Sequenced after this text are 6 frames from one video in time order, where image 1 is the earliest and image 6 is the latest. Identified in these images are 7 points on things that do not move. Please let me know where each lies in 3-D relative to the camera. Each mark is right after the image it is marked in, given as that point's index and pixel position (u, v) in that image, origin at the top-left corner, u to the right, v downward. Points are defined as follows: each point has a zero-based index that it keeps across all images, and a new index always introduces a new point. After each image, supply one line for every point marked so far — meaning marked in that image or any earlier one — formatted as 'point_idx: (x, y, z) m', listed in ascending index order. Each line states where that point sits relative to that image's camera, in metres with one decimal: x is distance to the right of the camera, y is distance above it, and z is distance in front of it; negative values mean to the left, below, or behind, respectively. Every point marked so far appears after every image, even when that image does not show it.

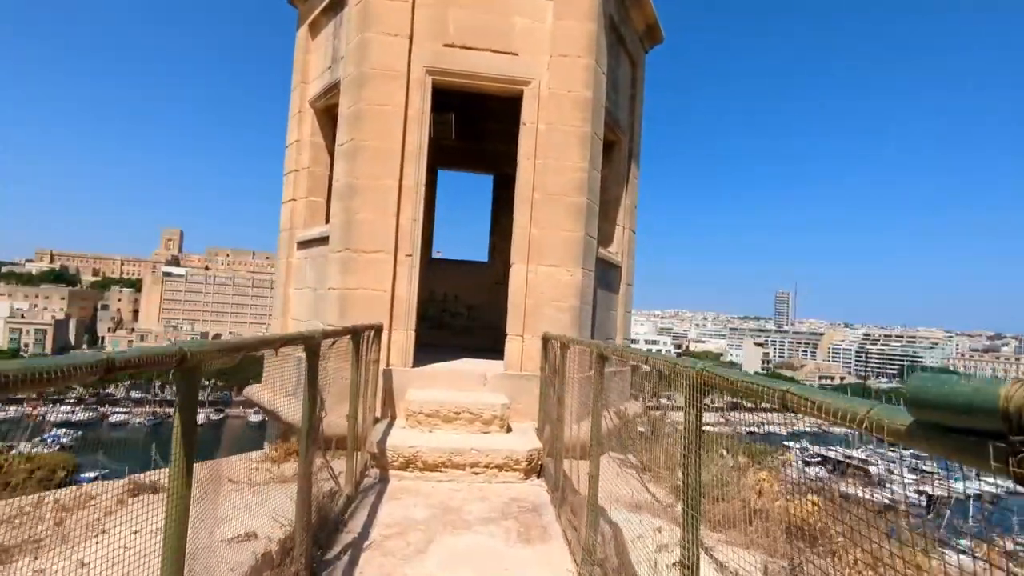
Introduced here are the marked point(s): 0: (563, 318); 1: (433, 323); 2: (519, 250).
0: (+0.5, -0.3, +5.7) m
1: (-1.1, -0.5, +8.9) m
2: (+0.1, +0.3, +5.8) m
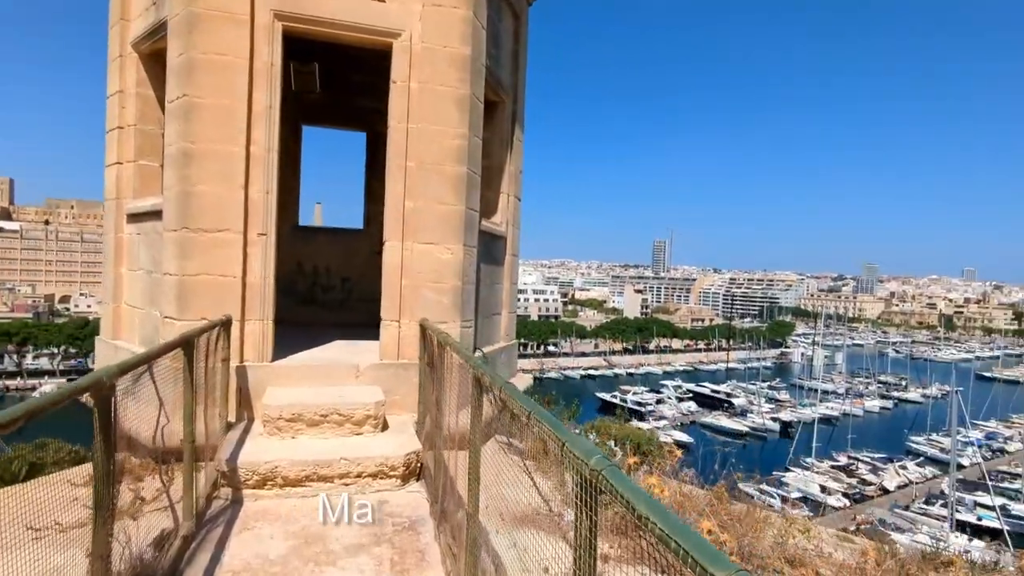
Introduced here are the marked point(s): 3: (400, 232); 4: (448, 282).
0: (-0.6, -0.1, +5.2) m
1: (-2.7, -0.1, +8.1) m
2: (-1.0, +0.5, +5.2) m
3: (-0.9, +0.5, +5.2) m
4: (-0.5, +0.1, +5.2) m
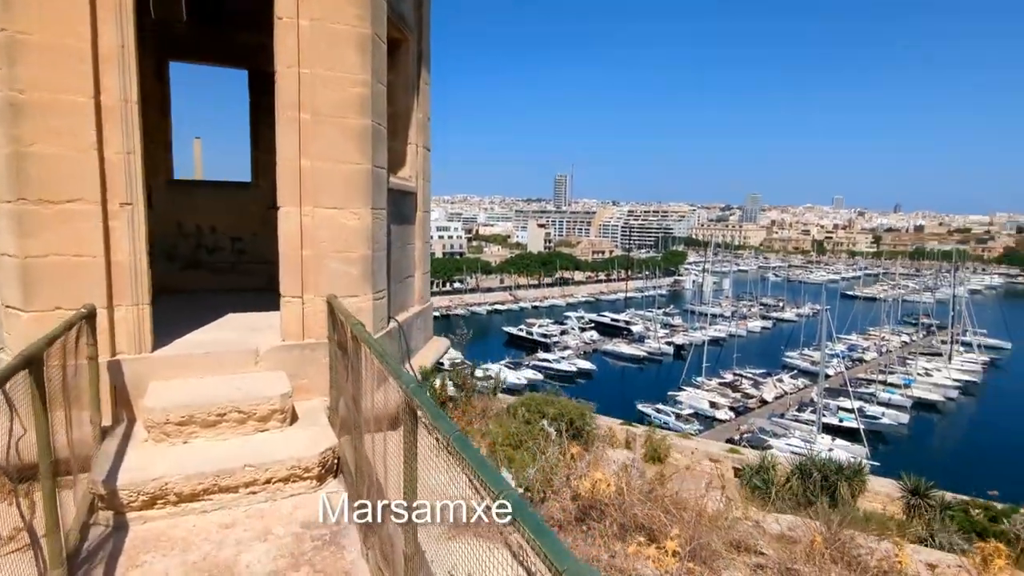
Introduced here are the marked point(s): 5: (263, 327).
0: (-1.2, +0.1, +4.7) m
1: (-3.8, +0.3, +7.2) m
2: (-1.6, +0.7, +4.5) m
3: (-1.6, +0.7, +4.5) m
4: (-1.2, +0.3, +4.7) m
5: (-2.0, -0.3, +5.1) m
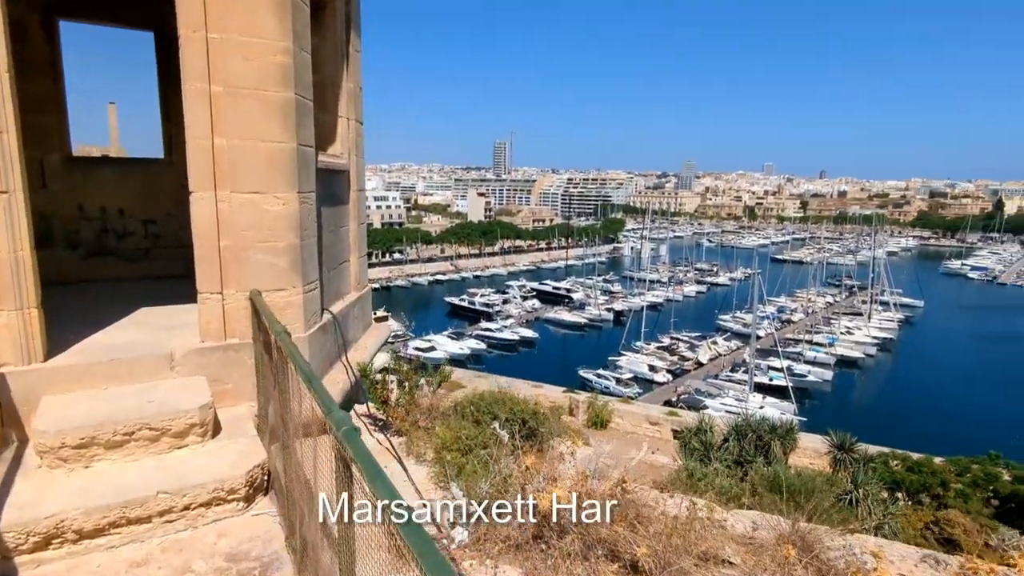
0: (-1.6, +0.2, +4.2) m
1: (-4.4, +0.4, +6.5) m
2: (-2.0, +0.7, +4.0) m
3: (-2.0, +0.7, +4.0) m
4: (-1.6, +0.3, +4.2) m
5: (-2.4, -0.3, +4.5) m
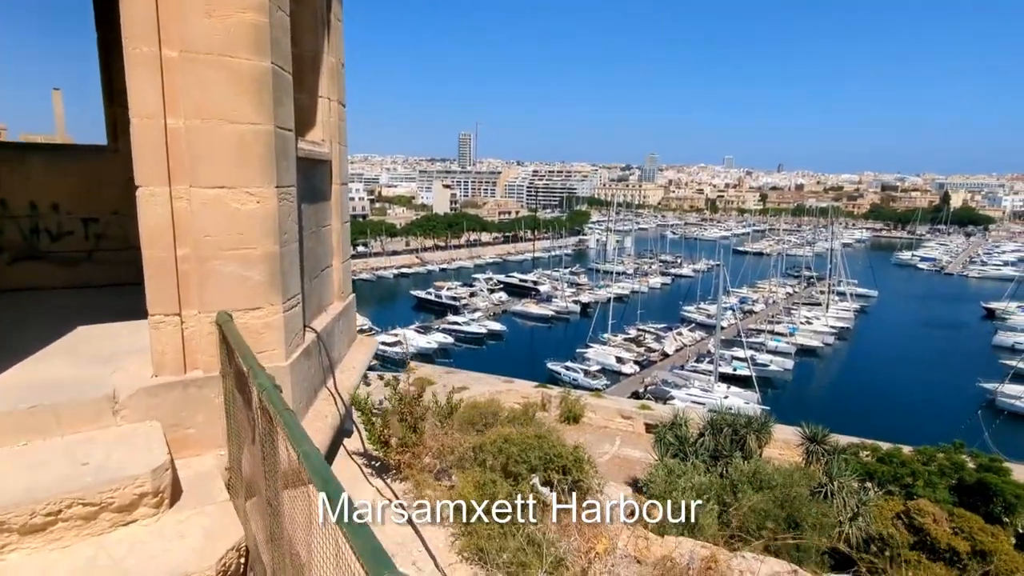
0: (-1.4, +0.1, +3.4) m
1: (-4.4, +0.3, +5.5) m
2: (-1.8, +0.6, +3.1) m
3: (-1.8, +0.6, +3.1) m
4: (-1.4, +0.2, +3.4) m
5: (-2.3, -0.4, +3.6) m
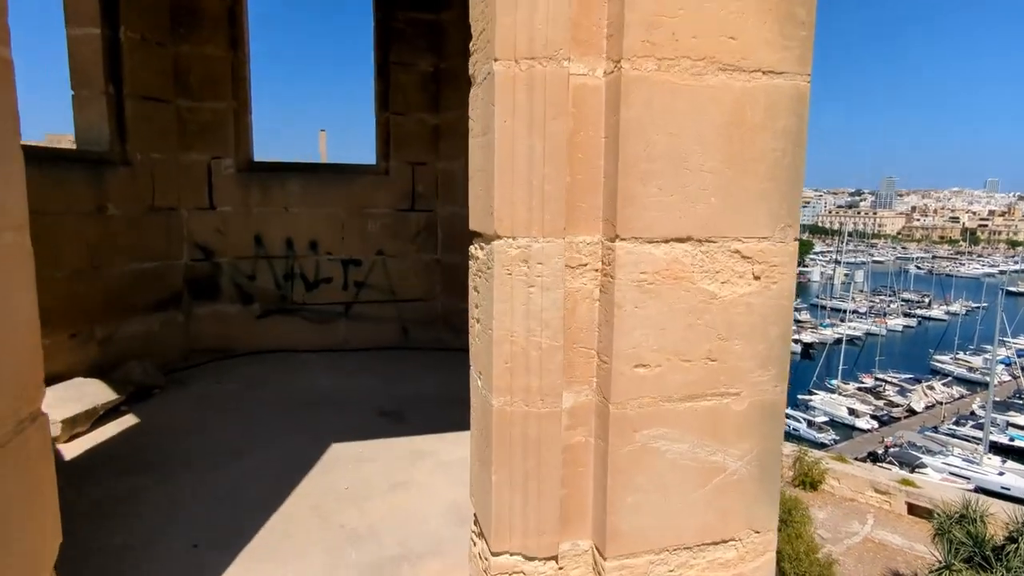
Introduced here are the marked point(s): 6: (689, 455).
0: (+0.5, -0.4, +1.3) m
1: (-1.6, -0.1, +4.3) m
2: (0.0, +0.2, +1.2) m
3: (+0.1, +0.2, +1.2) m
4: (+0.5, -0.2, +1.3) m
5: (-0.3, -0.8, +1.8) m
6: (+0.4, -0.3, +1.3) m
